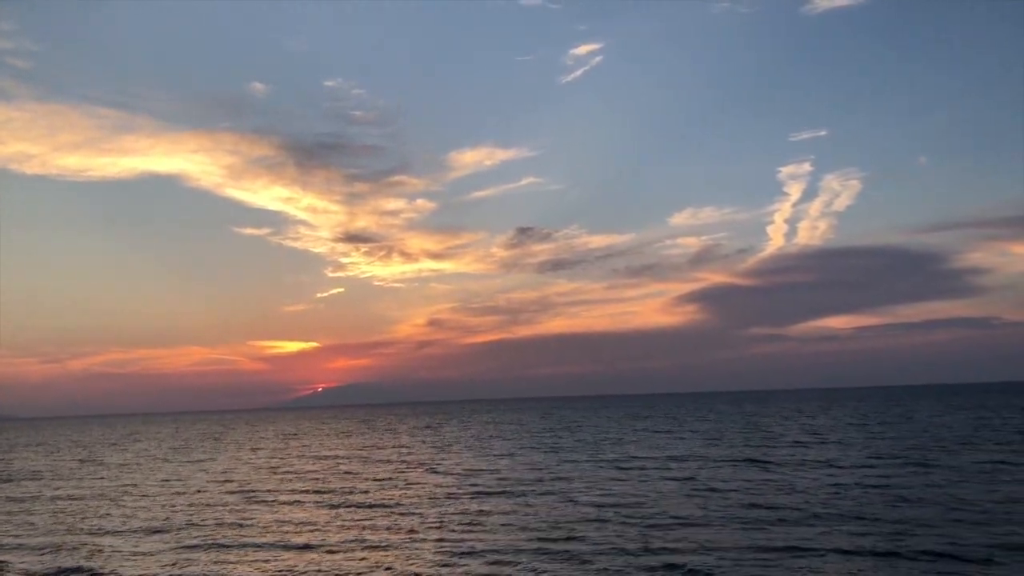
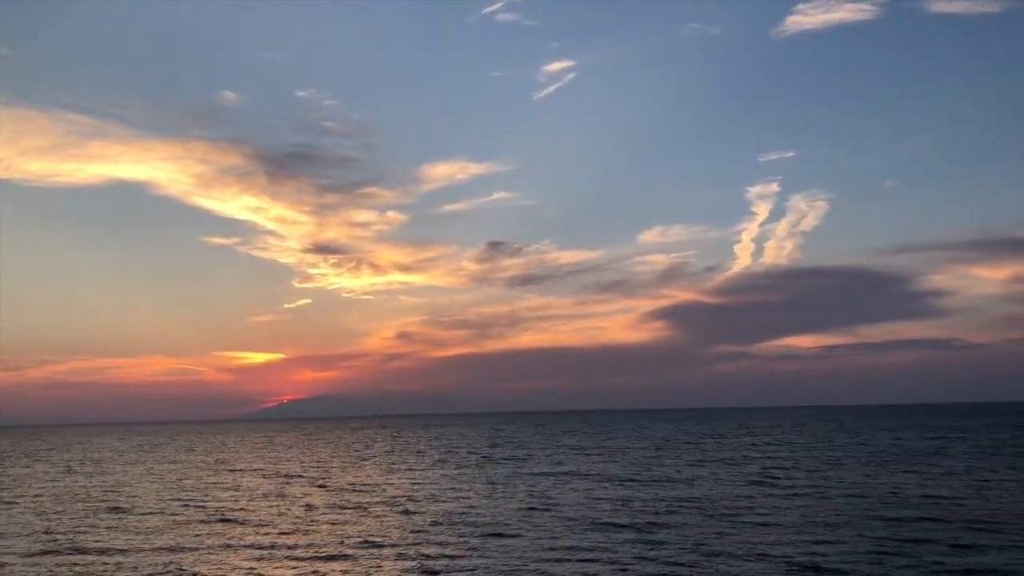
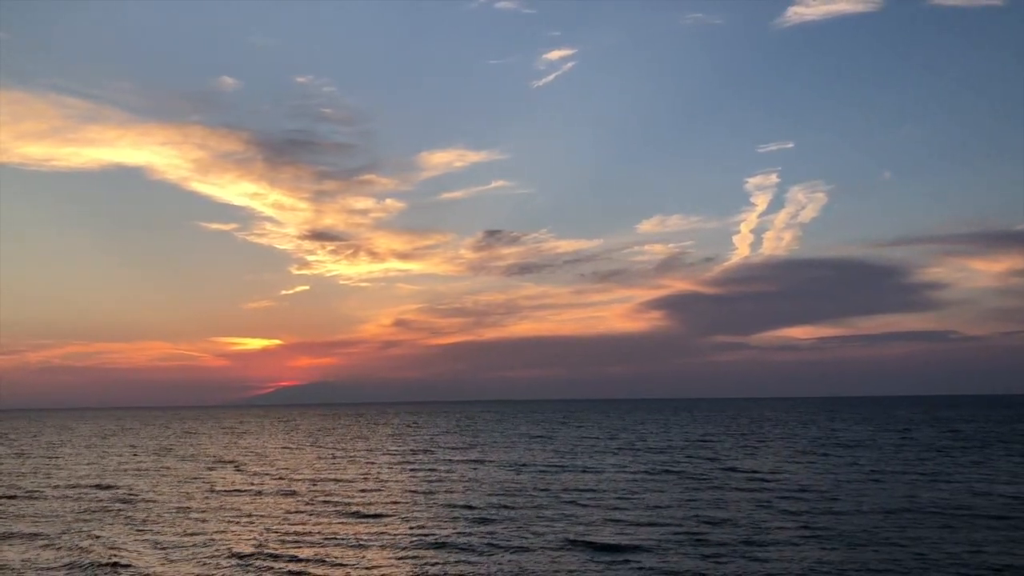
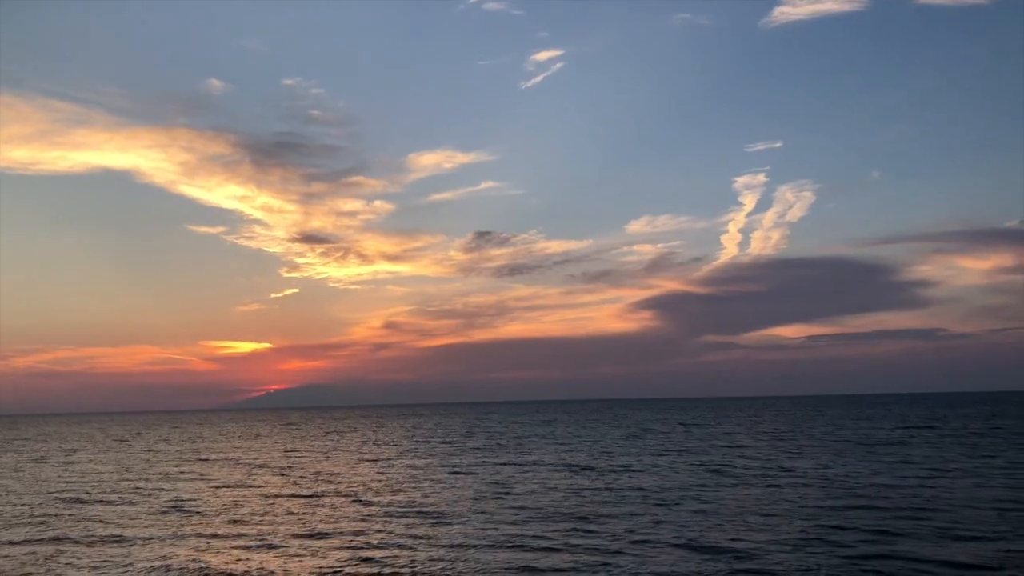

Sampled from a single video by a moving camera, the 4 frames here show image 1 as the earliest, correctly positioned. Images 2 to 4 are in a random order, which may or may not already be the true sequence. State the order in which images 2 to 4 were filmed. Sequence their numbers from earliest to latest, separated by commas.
2, 4, 3
